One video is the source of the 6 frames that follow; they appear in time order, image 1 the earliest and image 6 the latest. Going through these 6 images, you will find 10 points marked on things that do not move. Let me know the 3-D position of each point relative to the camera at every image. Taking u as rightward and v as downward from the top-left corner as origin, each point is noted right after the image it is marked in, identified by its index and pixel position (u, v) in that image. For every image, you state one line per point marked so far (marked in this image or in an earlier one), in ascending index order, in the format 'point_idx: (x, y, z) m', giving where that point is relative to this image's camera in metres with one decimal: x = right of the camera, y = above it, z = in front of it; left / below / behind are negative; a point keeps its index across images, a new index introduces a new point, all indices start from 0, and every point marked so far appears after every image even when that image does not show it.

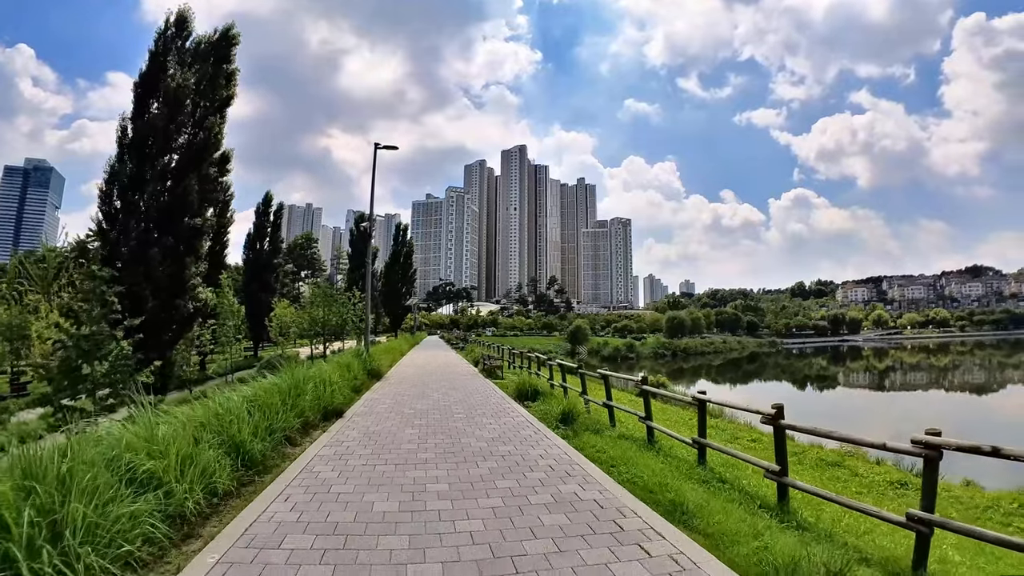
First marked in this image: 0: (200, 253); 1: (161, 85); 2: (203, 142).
0: (-7.8, +0.9, +12.7) m
1: (-8.6, +5.0, +12.6) m
2: (-7.7, +3.8, +12.8) m
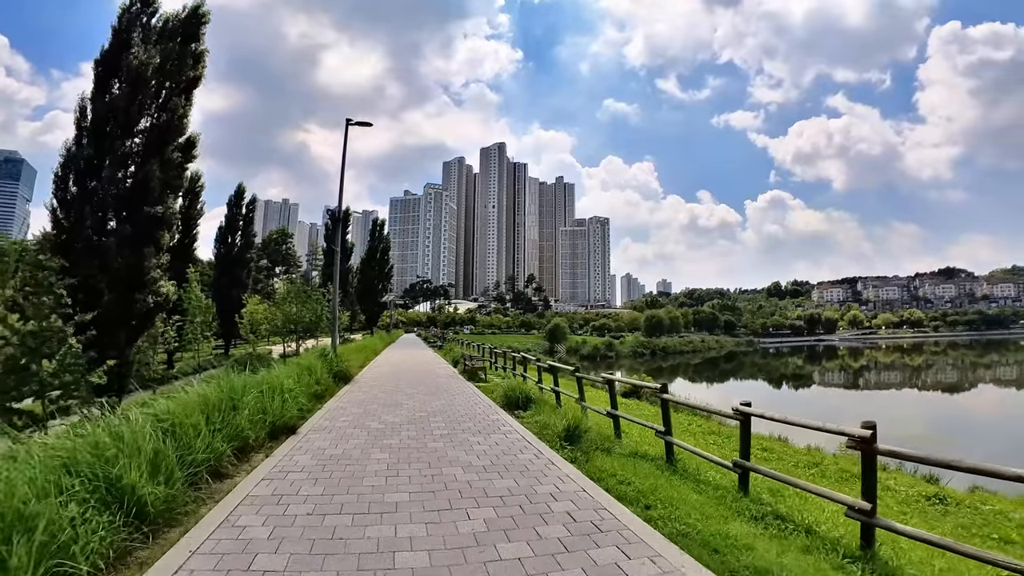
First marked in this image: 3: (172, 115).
0: (-8.2, +1.0, +11.8) m
1: (-8.9, +5.2, +11.7) m
2: (-8.1, +3.9, +11.9) m
3: (-8.0, +4.2, +12.0) m
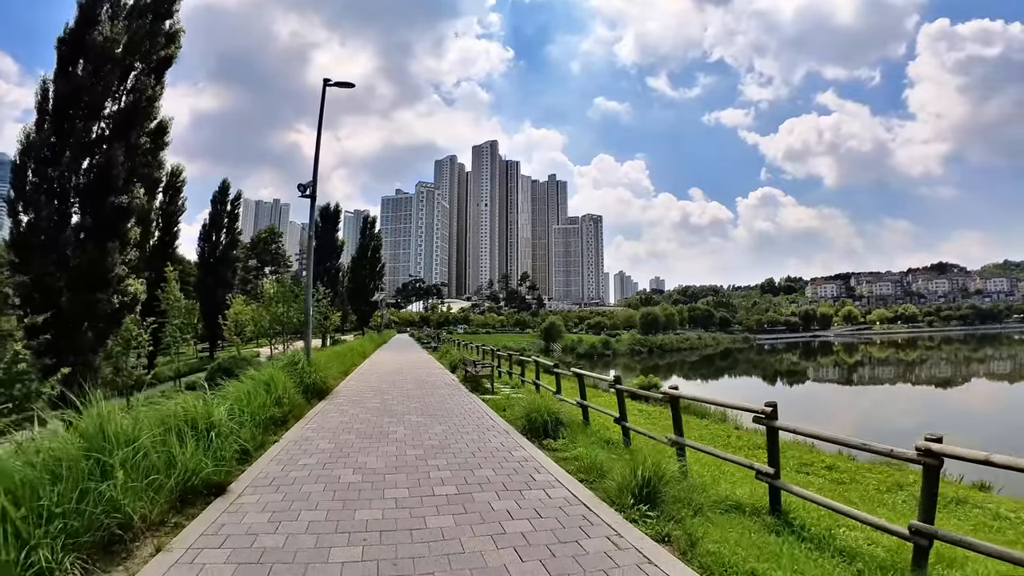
0: (-8.2, +1.0, +10.8) m
1: (-9.0, +5.2, +10.7) m
2: (-8.1, +3.9, +10.9) m
3: (-8.1, +4.2, +11.0) m
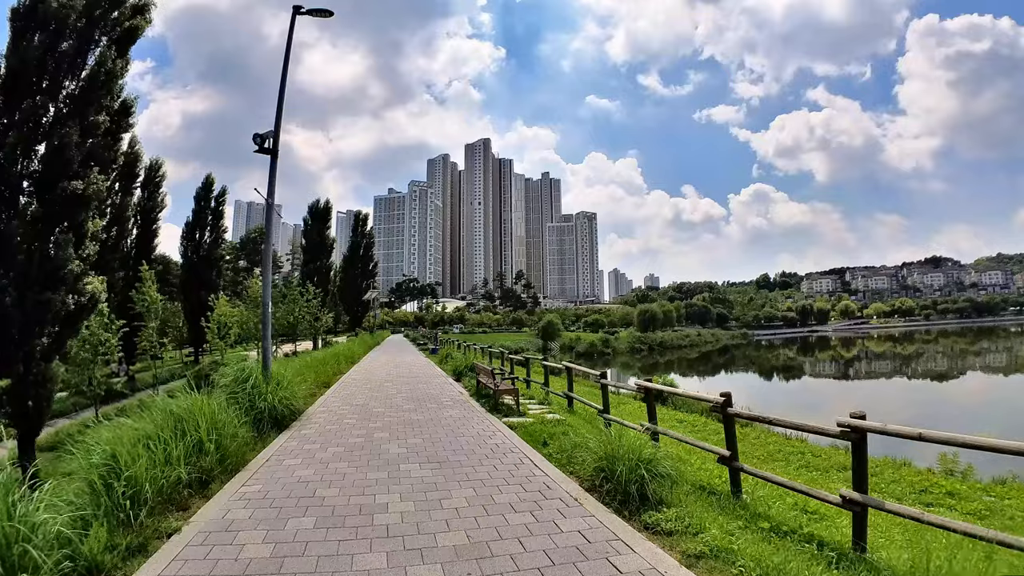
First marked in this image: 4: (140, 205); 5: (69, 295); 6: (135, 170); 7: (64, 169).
0: (-8.1, +1.0, +9.6) m
1: (-8.9, +5.2, +9.5) m
2: (-8.1, +3.9, +9.7) m
3: (-8.0, +4.2, +9.8) m
4: (-14.6, +3.3, +19.9) m
5: (-8.1, -0.1, +9.2) m
6: (-13.1, +4.1, +17.7) m
7: (-8.0, +2.1, +9.1) m
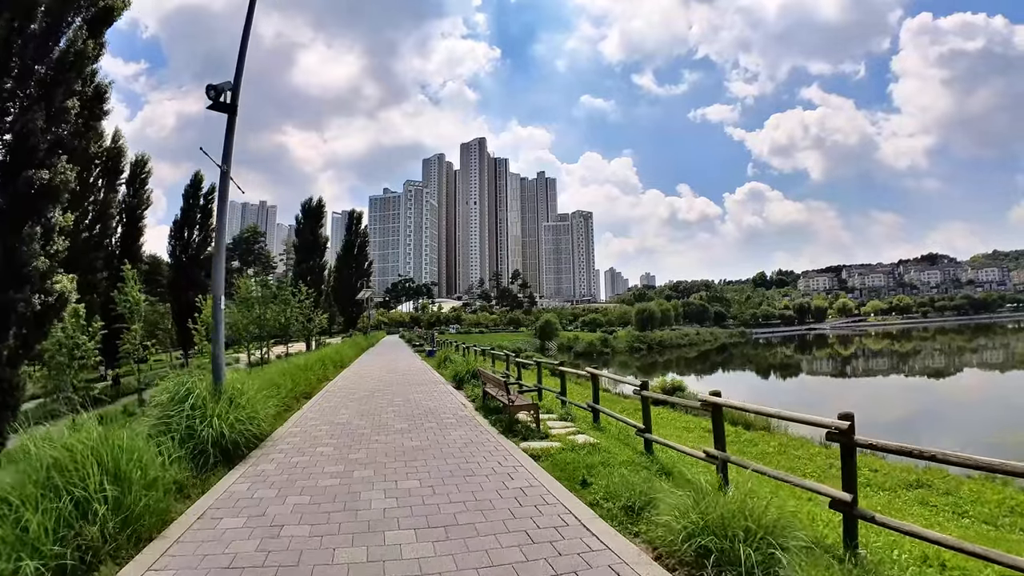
0: (-8.0, +1.1, +8.9) m
1: (-8.9, +5.2, +8.8) m
2: (-8.1, +3.9, +9.0) m
3: (-8.0, +4.2, +9.1) m
4: (-14.6, +3.2, +19.2) m
5: (-8.0, -0.1, +8.6) m
6: (-13.1, +4.1, +17.0) m
7: (-8.0, +2.1, +8.4) m
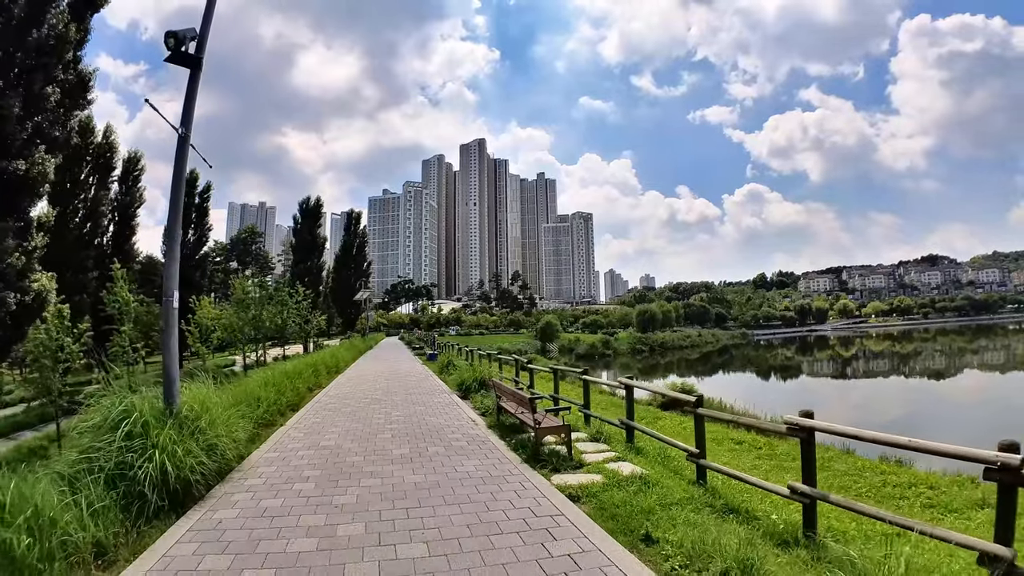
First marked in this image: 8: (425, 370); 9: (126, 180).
0: (-7.9, +1.1, +8.4) m
1: (-8.8, +5.2, +8.3) m
2: (-8.0, +3.9, +8.5) m
3: (-7.9, +4.2, +8.6) m
4: (-14.5, +3.2, +18.7) m
5: (-7.9, -0.1, +8.1) m
6: (-13.0, +4.1, +16.5) m
7: (-7.9, +2.1, +7.9) m
8: (-3.3, -3.0, +19.9) m
9: (-14.7, +4.1, +19.3) m
